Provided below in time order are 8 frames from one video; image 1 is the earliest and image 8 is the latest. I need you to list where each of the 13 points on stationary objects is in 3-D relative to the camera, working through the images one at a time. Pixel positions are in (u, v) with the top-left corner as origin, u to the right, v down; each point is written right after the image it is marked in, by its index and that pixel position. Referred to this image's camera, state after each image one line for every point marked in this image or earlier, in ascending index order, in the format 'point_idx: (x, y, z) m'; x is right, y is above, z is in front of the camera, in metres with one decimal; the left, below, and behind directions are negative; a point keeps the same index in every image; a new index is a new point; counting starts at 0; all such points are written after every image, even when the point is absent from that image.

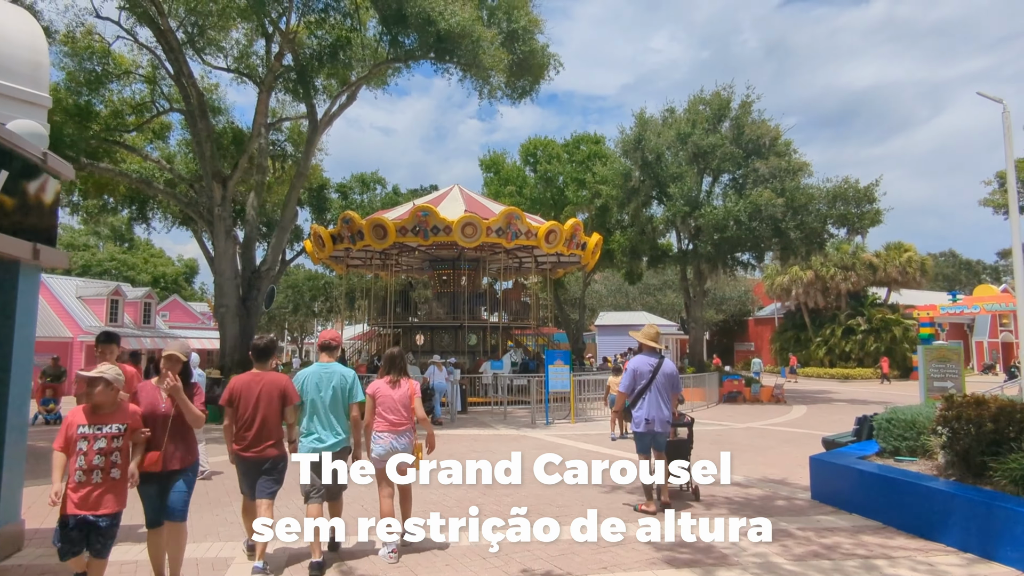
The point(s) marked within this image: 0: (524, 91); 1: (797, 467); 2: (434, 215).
0: (+0.3, +5.3, +17.3) m
1: (+4.1, -2.6, +9.2) m
2: (-2.4, +2.3, +19.9) m
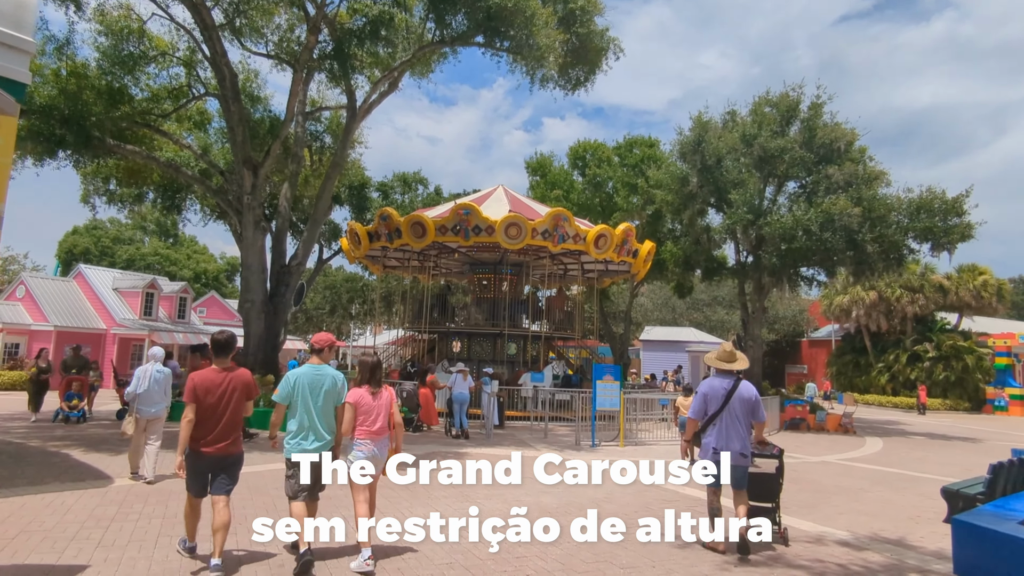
0: (+1.6, +5.1, +15.9) m
1: (+4.6, -2.7, +7.4) m
2: (-1.0, +2.2, +18.6) m
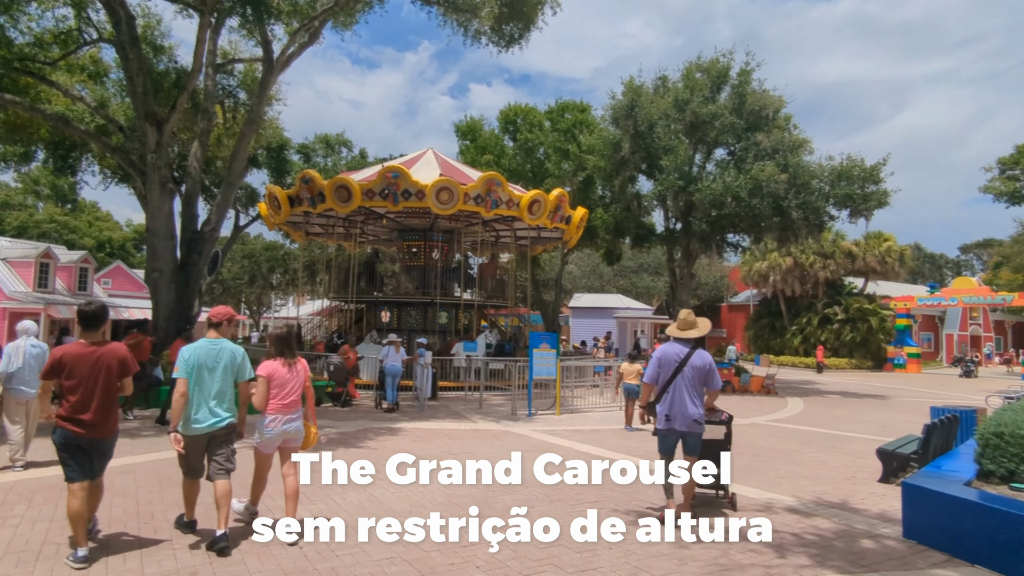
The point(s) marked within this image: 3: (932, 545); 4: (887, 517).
0: (0.0, +5.9, +15.2) m
1: (+3.9, -2.3, +7.5) m
2: (-2.9, +3.1, +17.8) m
3: (+3.4, -2.1, +5.3) m
4: (+3.5, -2.2, +6.1) m
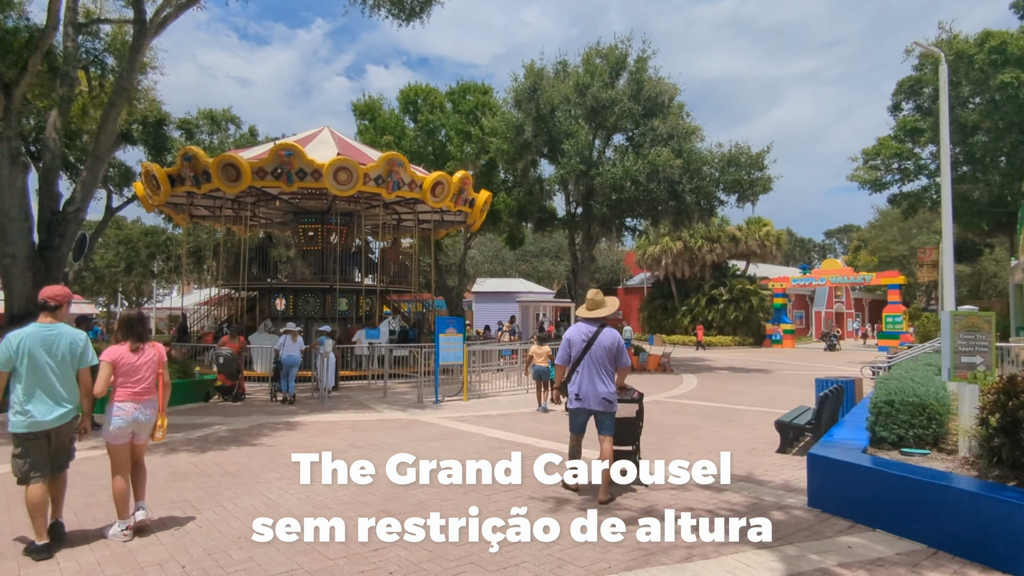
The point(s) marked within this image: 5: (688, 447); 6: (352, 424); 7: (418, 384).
0: (-2.3, +6.3, +14.6) m
1: (+2.9, -2.0, +7.8) m
2: (-5.5, +3.5, +16.7) m
3: (+2.8, -1.9, +5.5) m
4: (+2.7, -1.9, +6.3) m
5: (+2.3, -2.1, +8.4) m
6: (-2.3, -2.0, +9.3) m
7: (-1.9, -1.9, +13.1) m
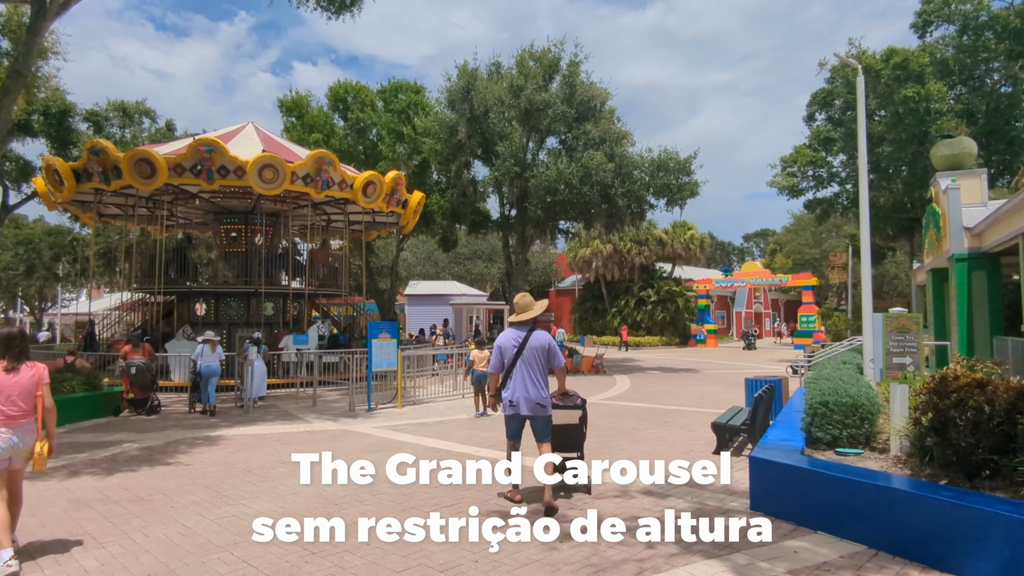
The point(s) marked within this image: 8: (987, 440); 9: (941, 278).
0: (-3.7, +6.2, +14.1) m
1: (+2.1, -2.1, +7.8) m
2: (-7.1, +3.4, +15.9) m
3: (+2.3, -1.9, +5.5) m
4: (+2.1, -2.0, +6.3) m
5: (+1.5, -2.1, +8.4) m
6: (-3.2, -2.0, +8.8) m
7: (-3.1, -2.0, +12.6) m
8: (+3.3, -1.1, +4.5) m
9: (+9.8, +0.2, +14.9) m
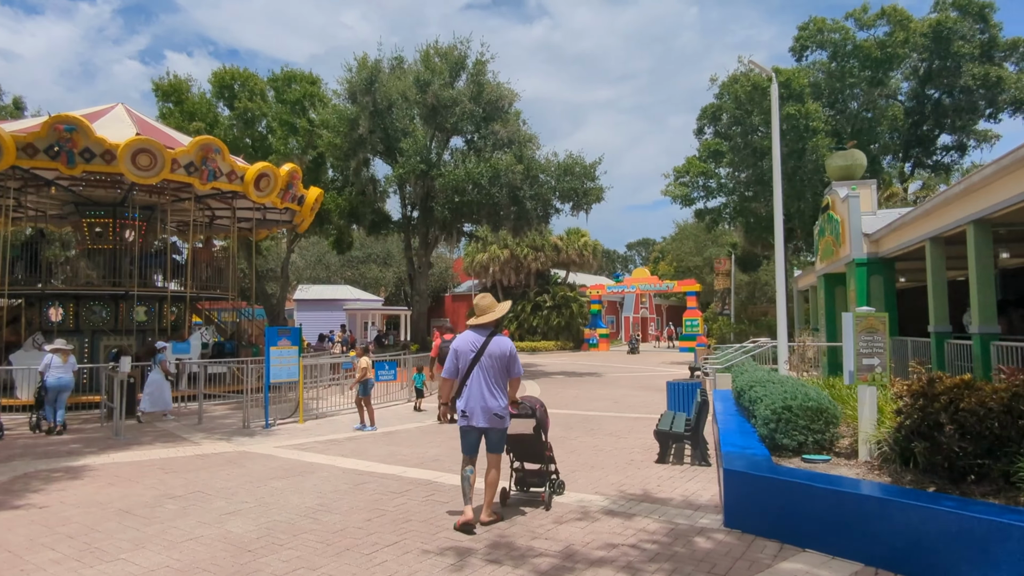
0: (-5.4, +6.2, +12.7) m
1: (+1.4, -2.1, +7.3) m
2: (-9.1, +3.3, +13.8) m
3: (+1.9, -1.9, +5.1) m
4: (+1.6, -2.0, +5.9) m
5: (+0.7, -2.1, +7.8) m
6: (-4.0, -2.0, +7.4) m
7: (-4.6, -2.0, +11.1) m
8: (+3.1, -1.0, +4.3) m
9: (+7.7, +0.1, +15.6) m
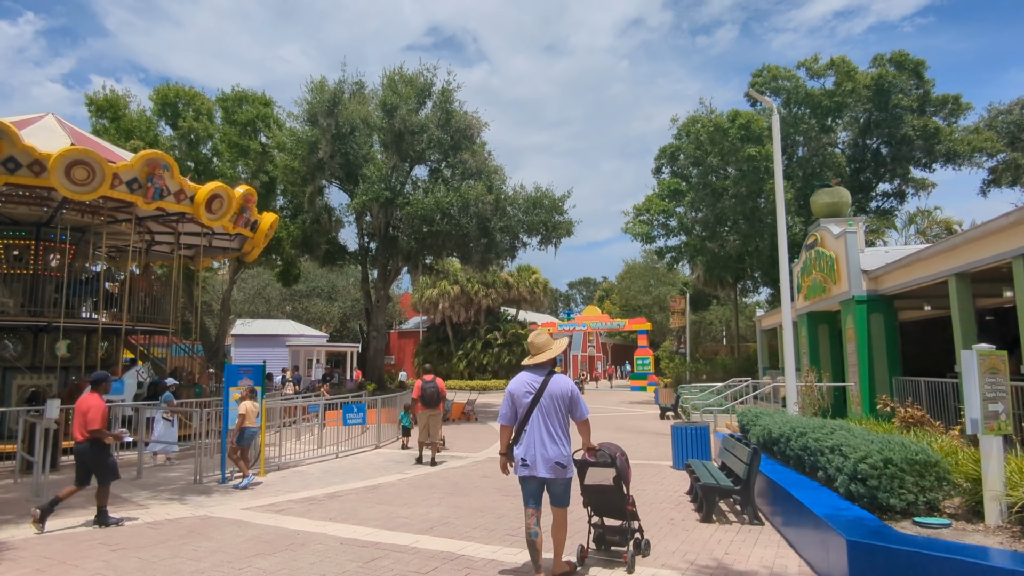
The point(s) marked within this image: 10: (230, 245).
0: (-5.5, +5.6, +11.5) m
1: (+1.7, -2.4, +6.3) m
2: (-9.3, +2.8, +12.1) m
3: (+2.4, -2.1, +4.2) m
4: (+2.1, -2.2, +4.9) m
5: (+0.9, -2.5, +6.7) m
6: (-3.7, -2.3, +5.9) m
7: (-4.7, -2.5, +9.5) m
8: (+3.7, -1.2, +3.6) m
9: (+7.2, -0.8, +15.3) m
10: (-8.4, +1.3, +19.1) m
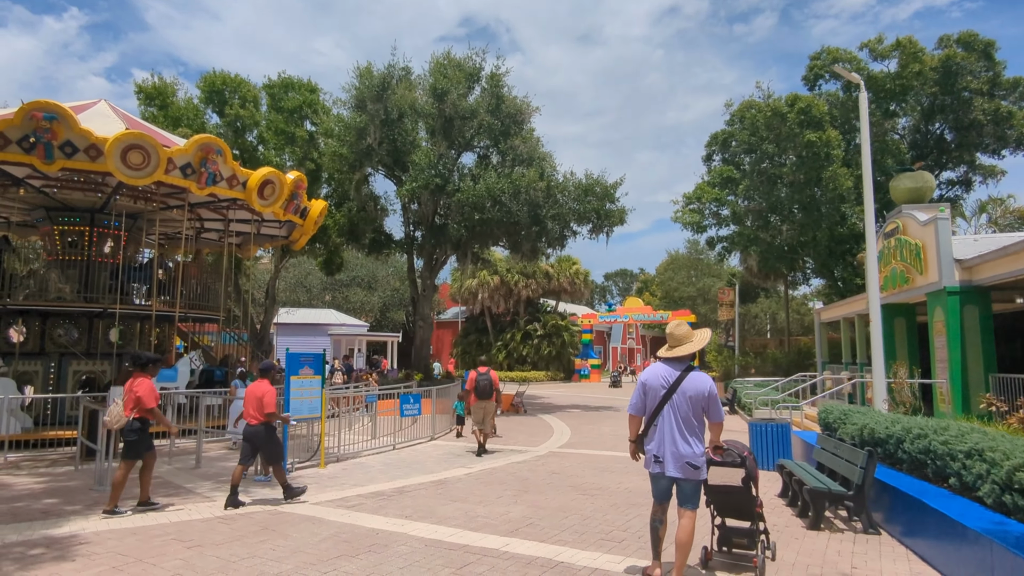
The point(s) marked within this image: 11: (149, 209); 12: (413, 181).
0: (-4.4, +5.9, +11.1) m
1: (+2.5, -2.3, +5.7) m
2: (-8.2, +3.1, +12.0) m
3: (+3.1, -2.0, +3.5) m
4: (+2.8, -2.1, +4.3) m
5: (+1.7, -2.3, +6.2) m
6: (-2.9, -2.1, +5.6) m
7: (-3.7, -2.3, +9.3) m
8: (+4.4, -1.1, +2.9) m
9: (+8.5, -0.6, +14.4) m
10: (-6.9, +1.6, +19.0) m
11: (-8.7, +1.9, +15.8) m
12: (-3.1, +3.3, +19.8) m
